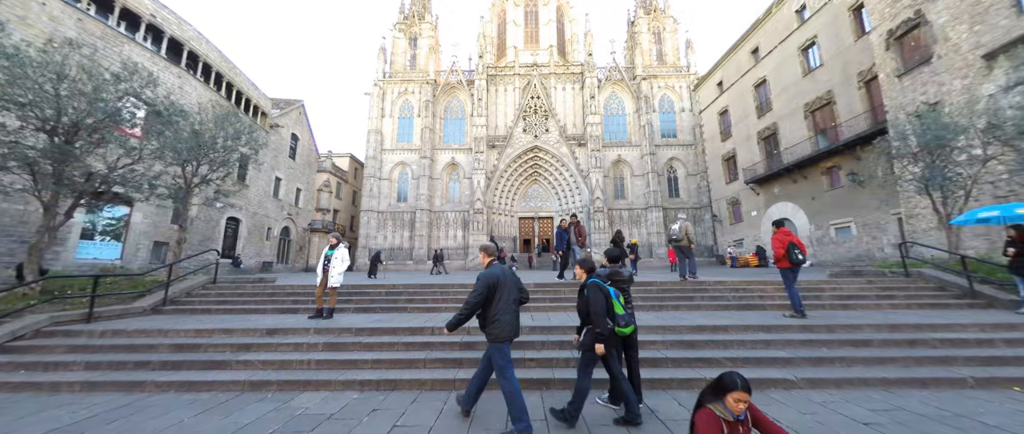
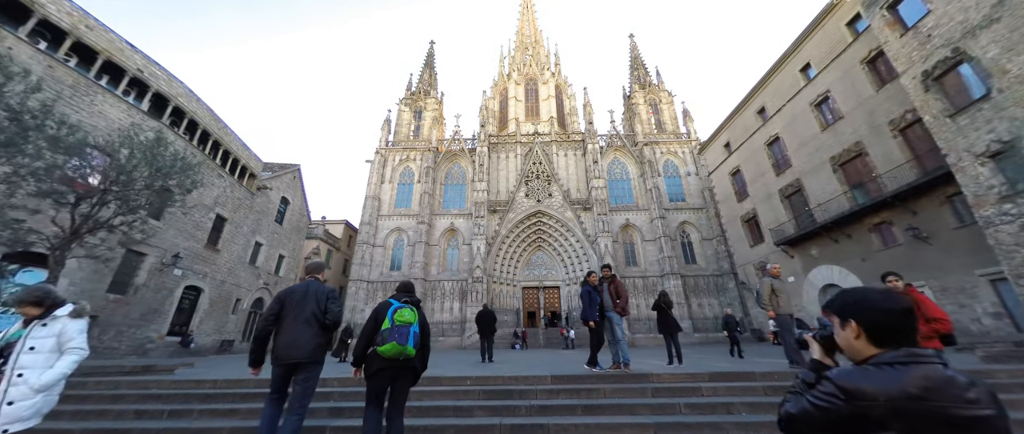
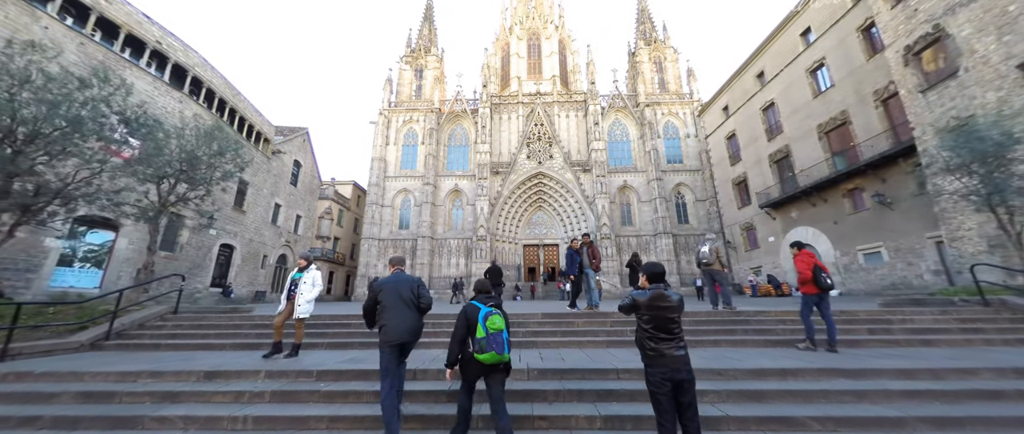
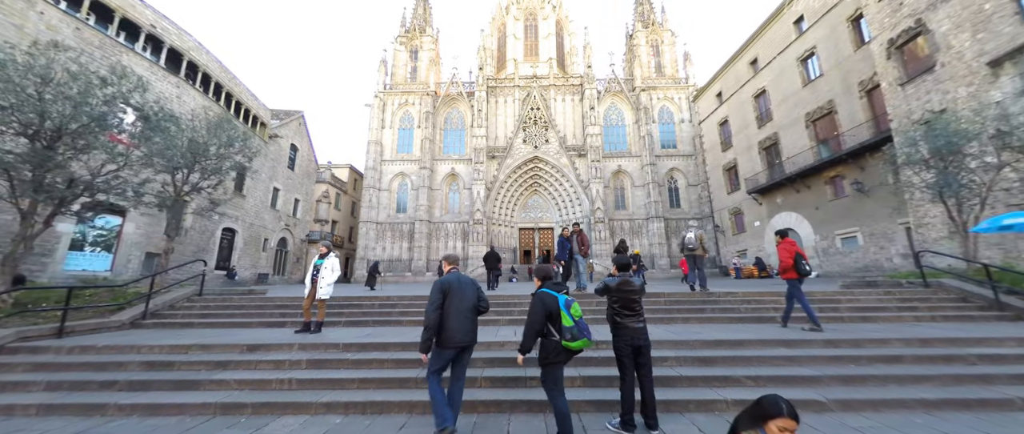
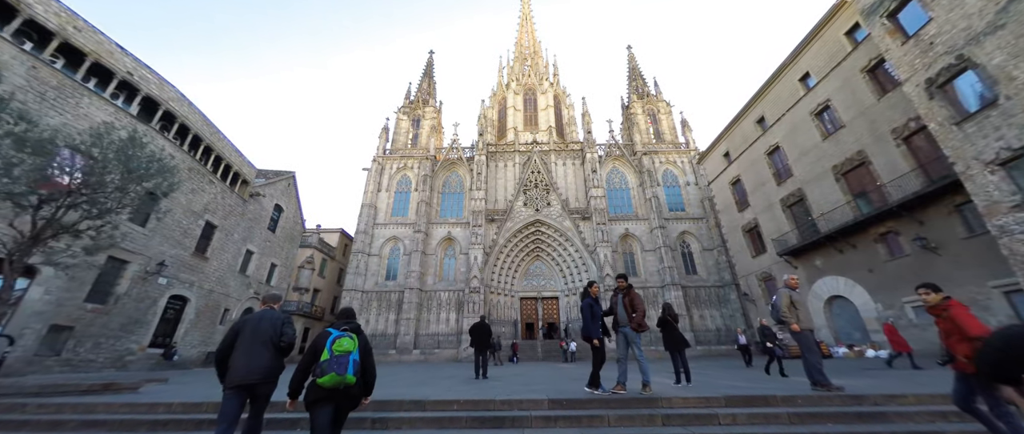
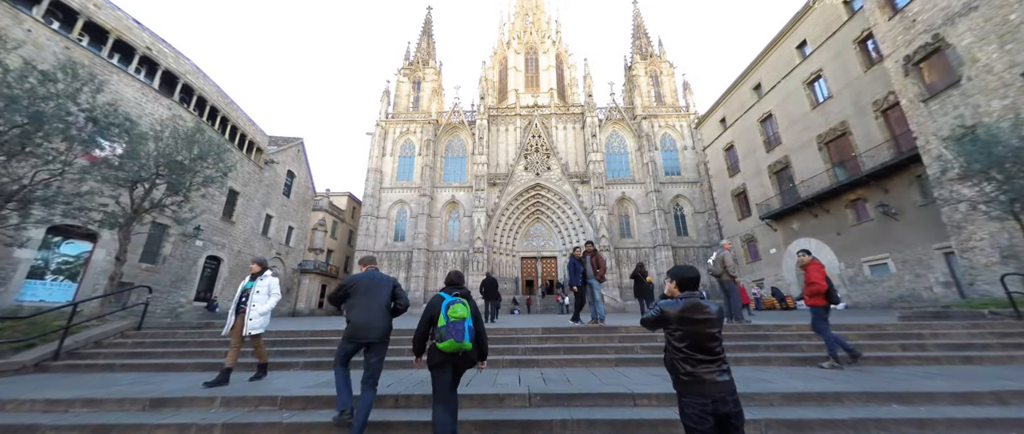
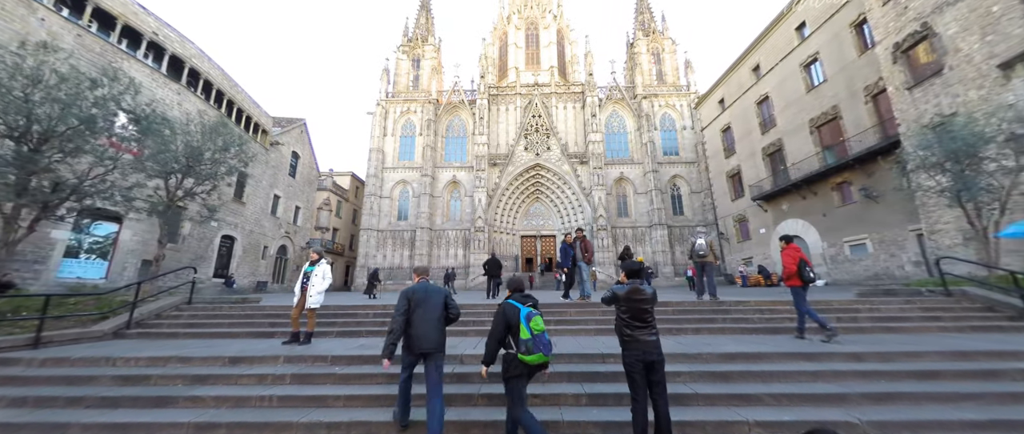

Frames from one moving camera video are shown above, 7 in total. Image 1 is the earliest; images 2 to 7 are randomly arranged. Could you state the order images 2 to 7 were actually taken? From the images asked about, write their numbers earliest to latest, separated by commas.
4, 7, 3, 6, 2, 5
